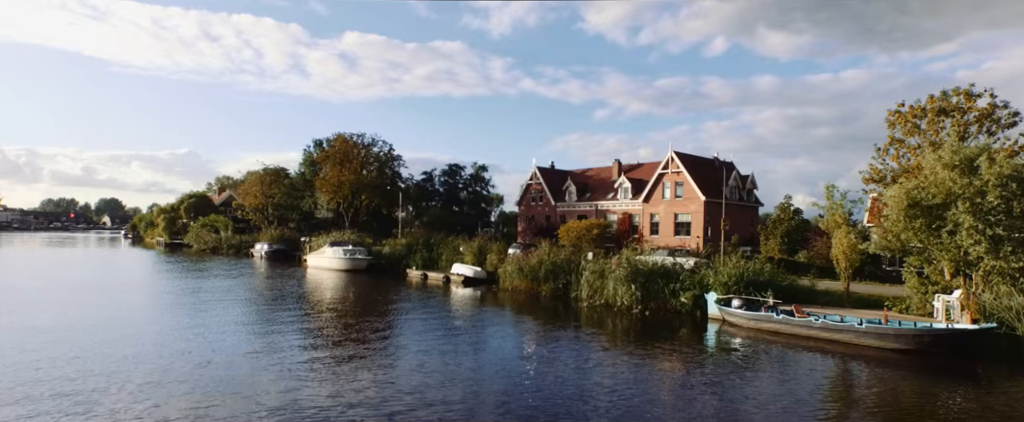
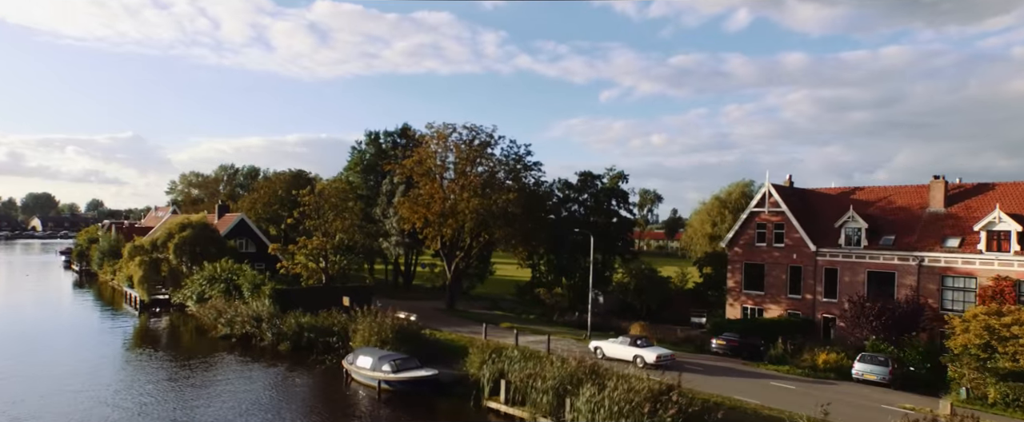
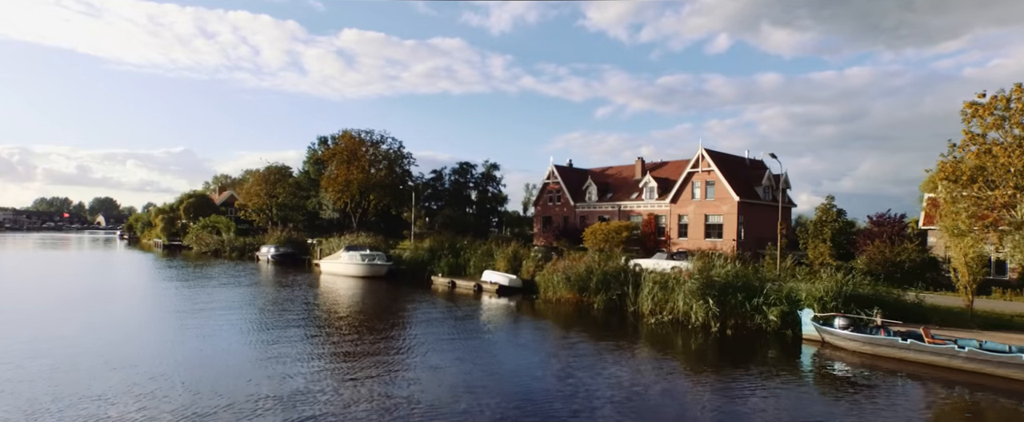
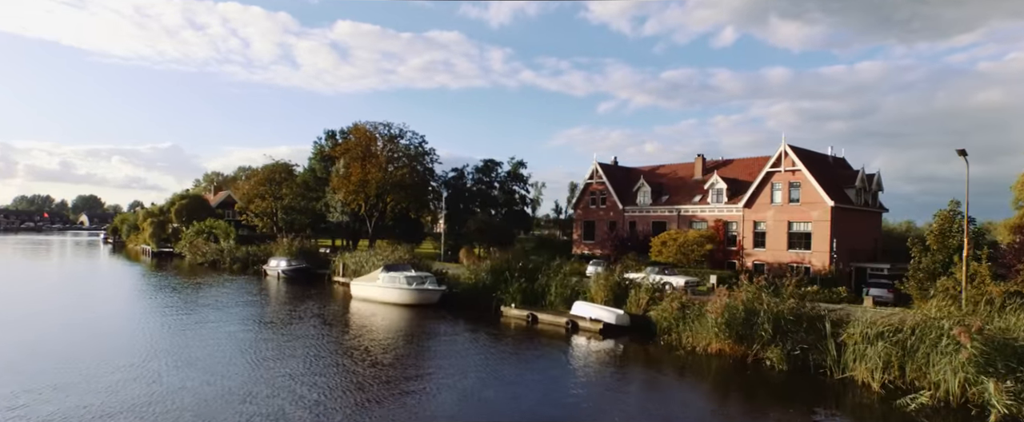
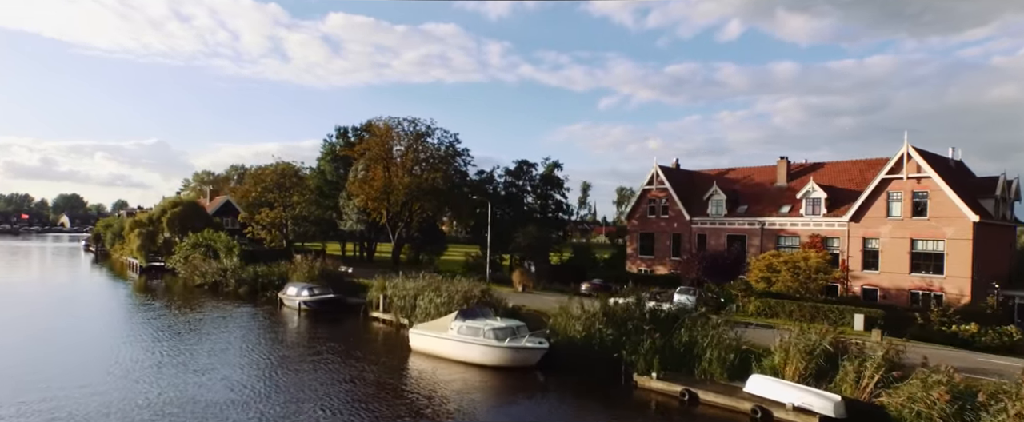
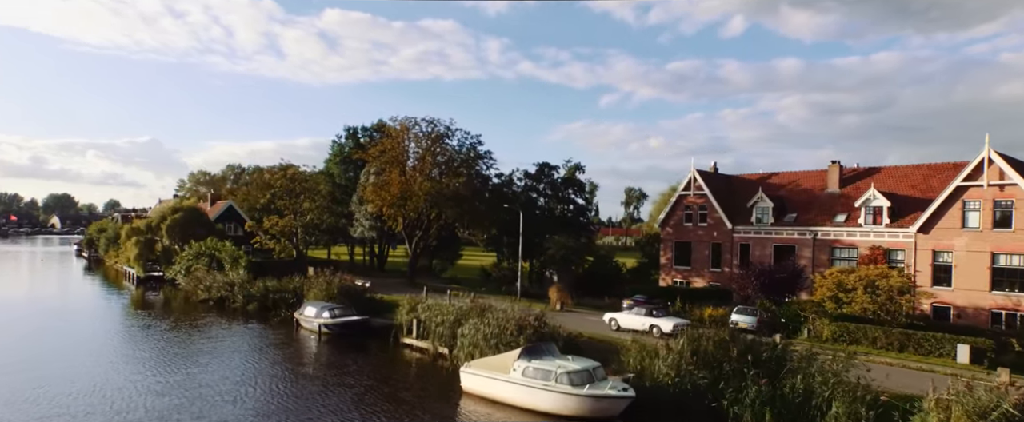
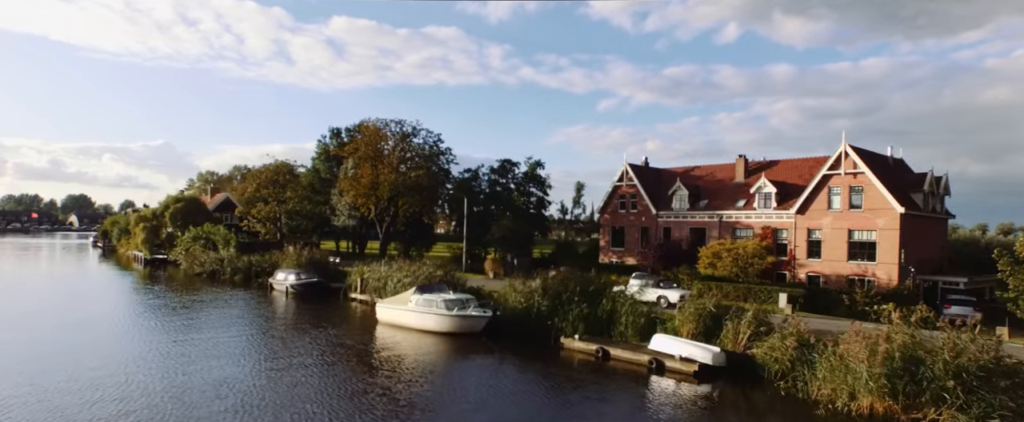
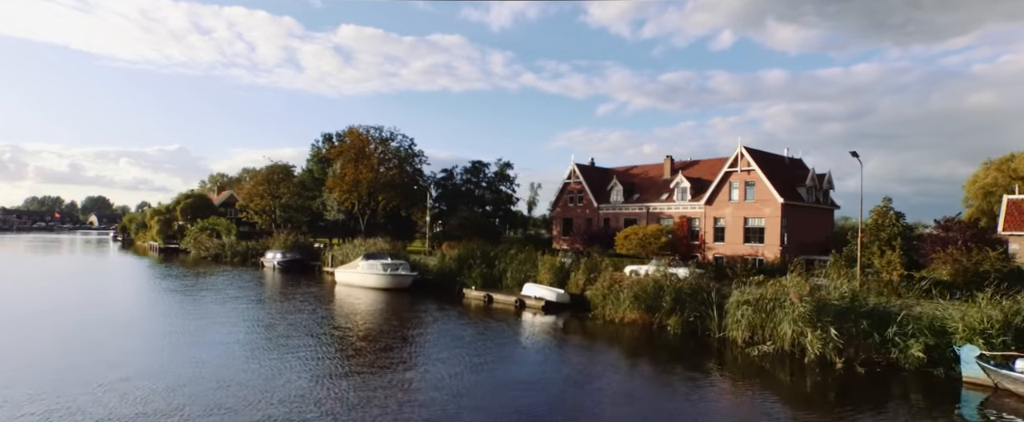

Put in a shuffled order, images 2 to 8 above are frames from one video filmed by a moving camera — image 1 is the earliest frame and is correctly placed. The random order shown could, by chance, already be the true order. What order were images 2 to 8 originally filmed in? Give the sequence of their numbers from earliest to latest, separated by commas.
3, 8, 4, 7, 5, 6, 2
